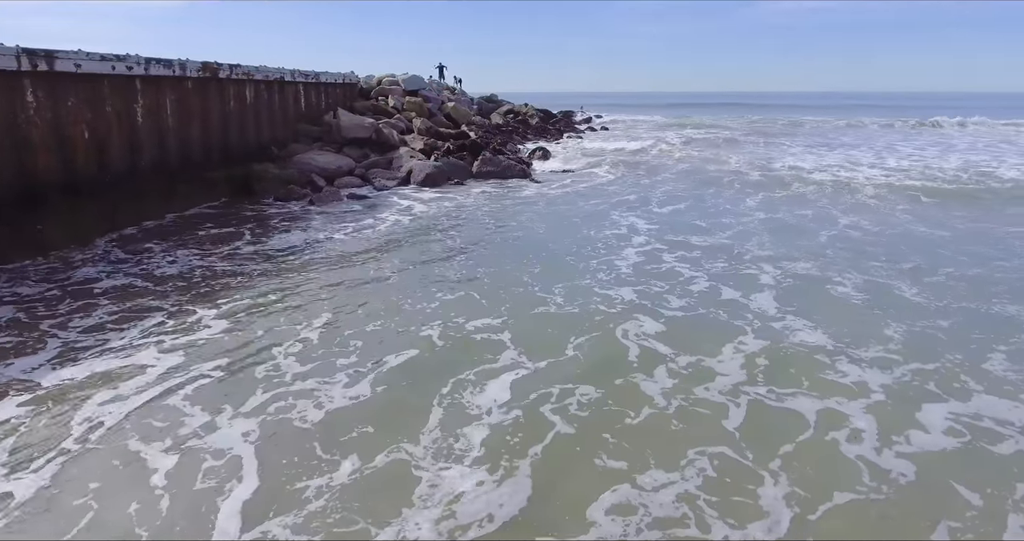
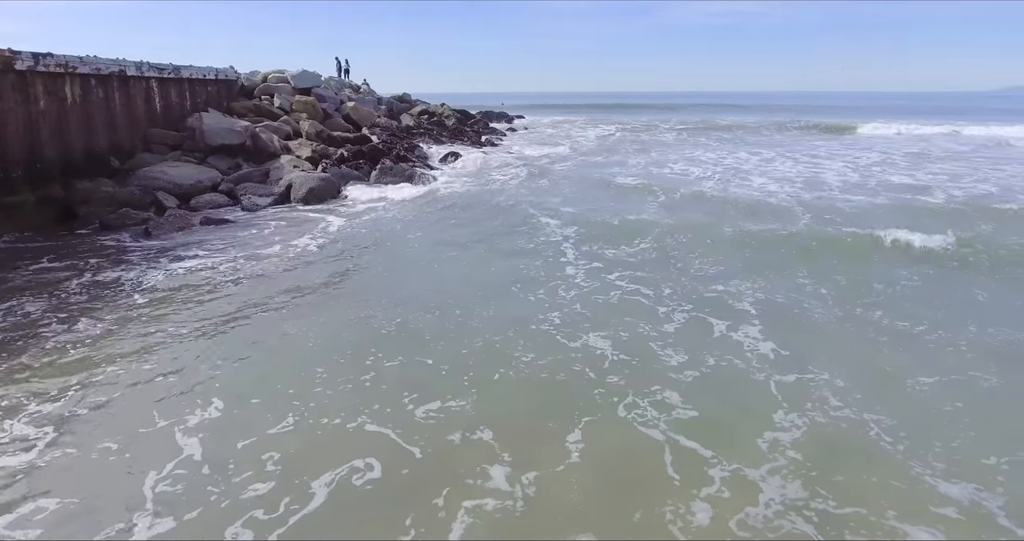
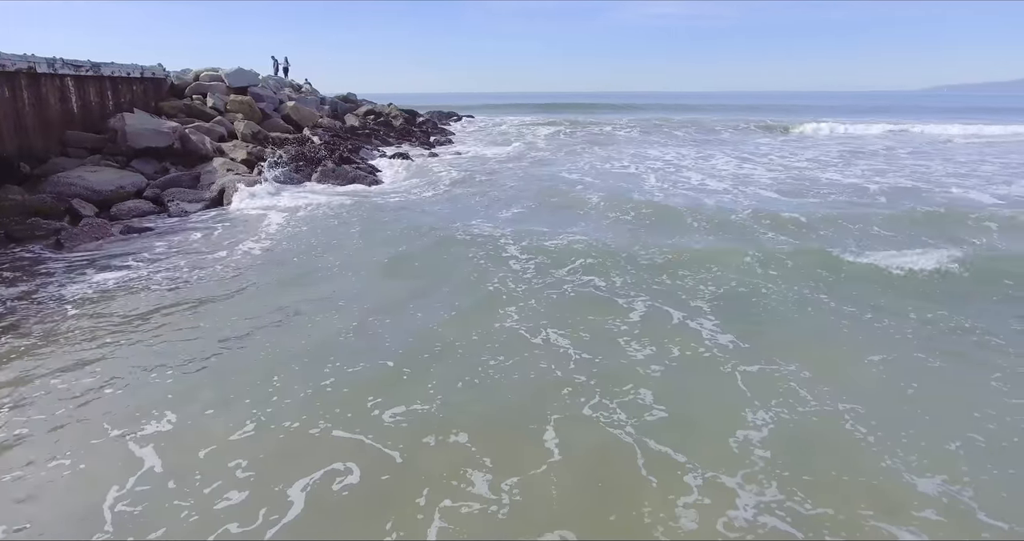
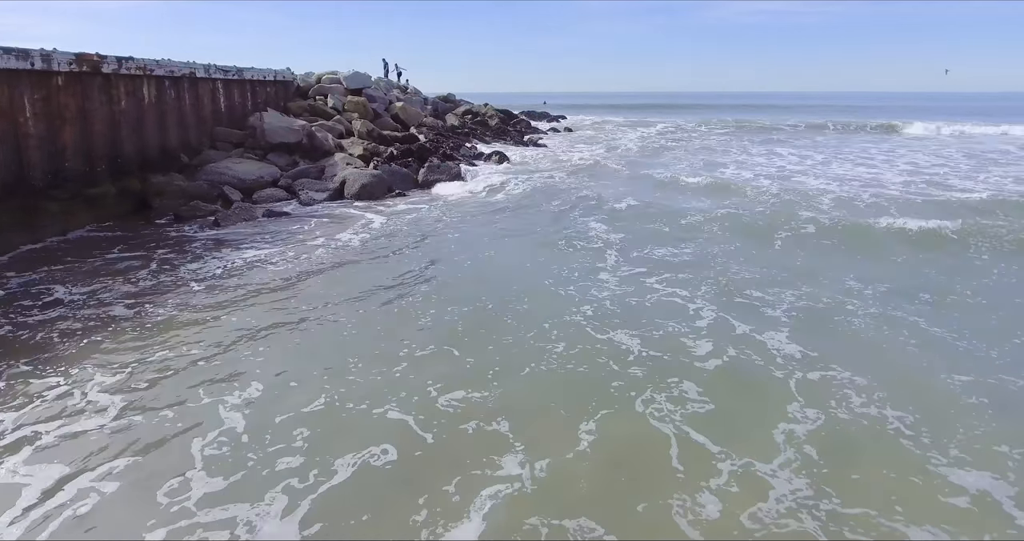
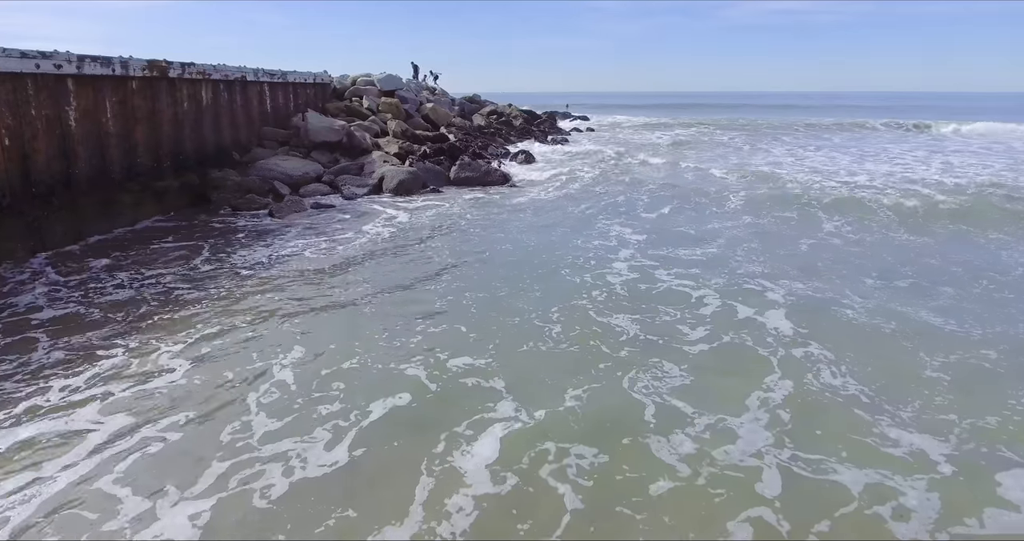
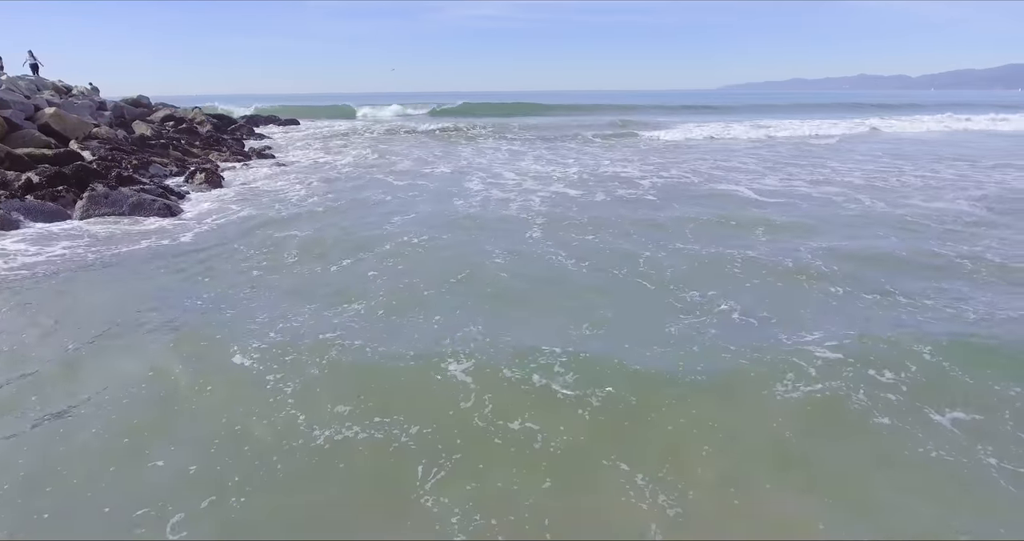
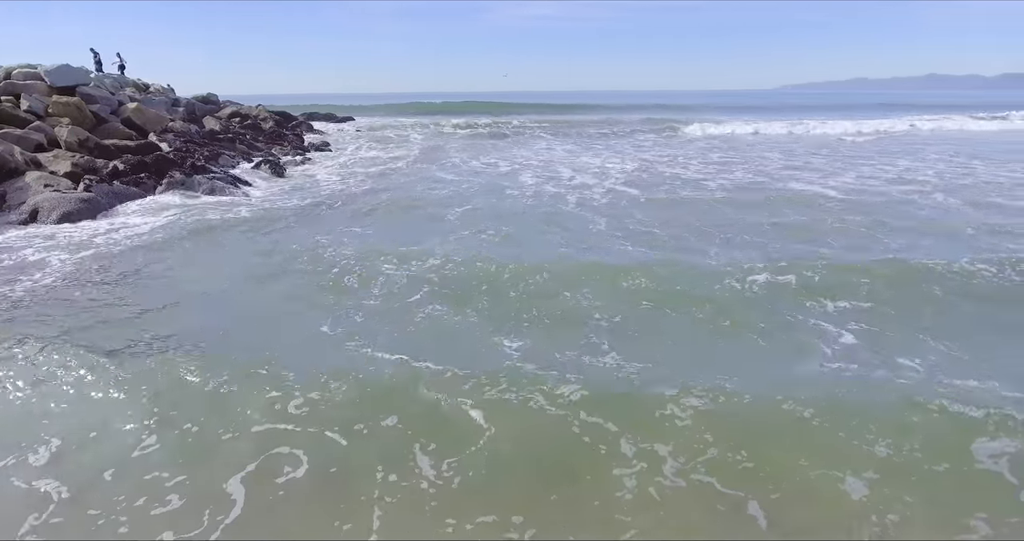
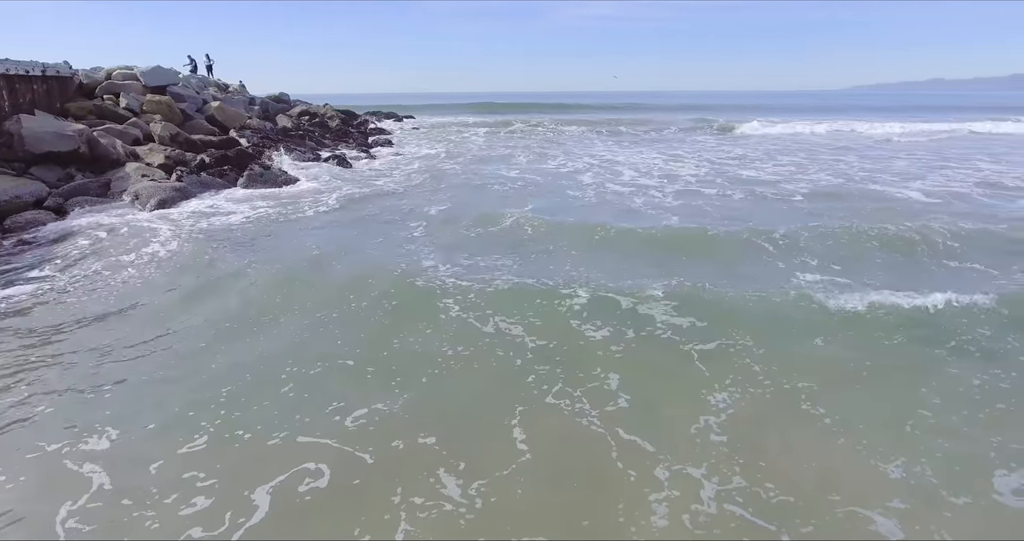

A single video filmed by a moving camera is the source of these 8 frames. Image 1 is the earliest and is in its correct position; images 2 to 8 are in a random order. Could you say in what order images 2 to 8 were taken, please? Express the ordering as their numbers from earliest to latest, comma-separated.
5, 4, 2, 3, 8, 7, 6
